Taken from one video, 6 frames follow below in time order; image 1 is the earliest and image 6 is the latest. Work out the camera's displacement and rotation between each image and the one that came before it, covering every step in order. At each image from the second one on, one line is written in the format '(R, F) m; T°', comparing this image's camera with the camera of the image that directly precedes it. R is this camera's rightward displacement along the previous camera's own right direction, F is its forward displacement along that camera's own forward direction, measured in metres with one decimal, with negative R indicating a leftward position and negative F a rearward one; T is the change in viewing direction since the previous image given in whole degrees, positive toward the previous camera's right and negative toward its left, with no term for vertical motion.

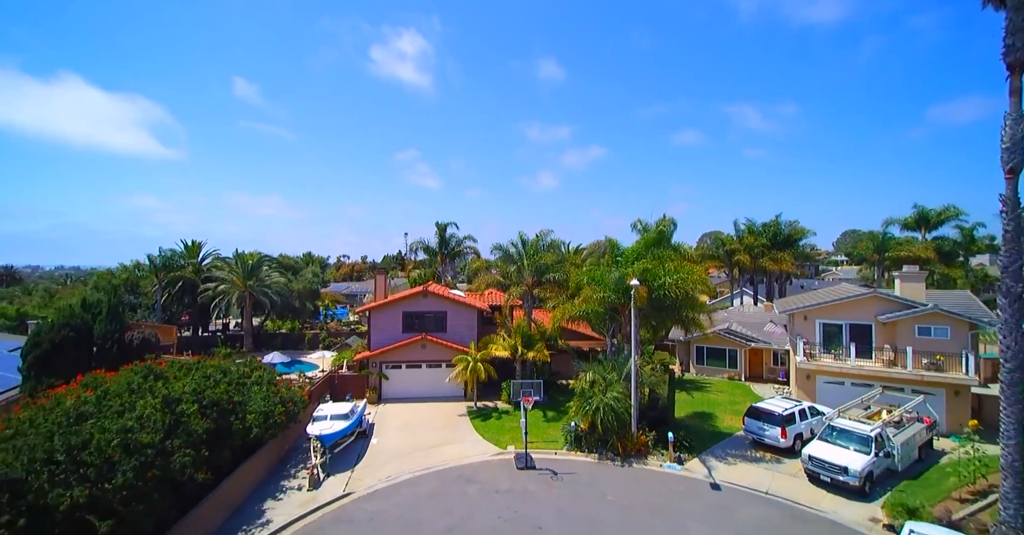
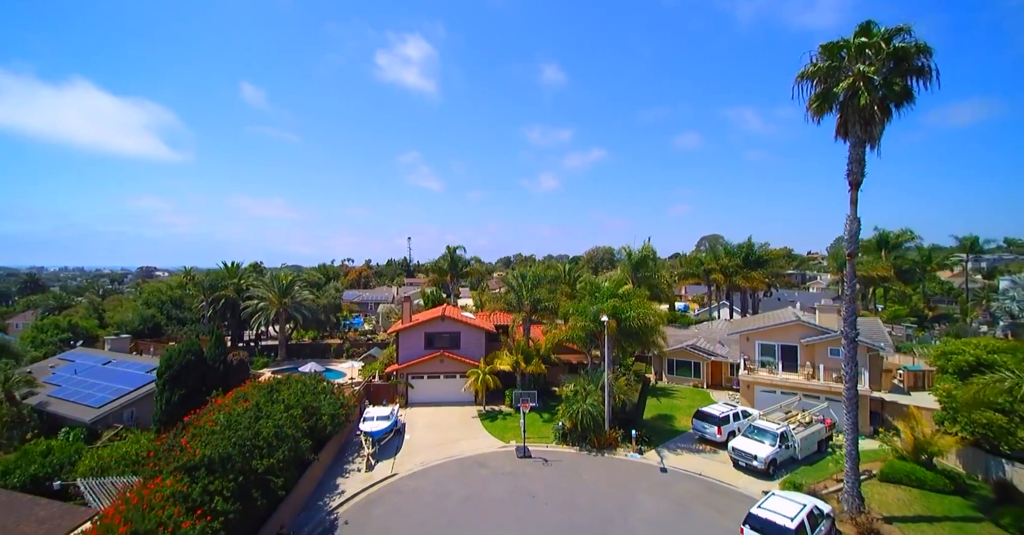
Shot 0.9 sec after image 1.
(-0.1, -5.5) m; 0°
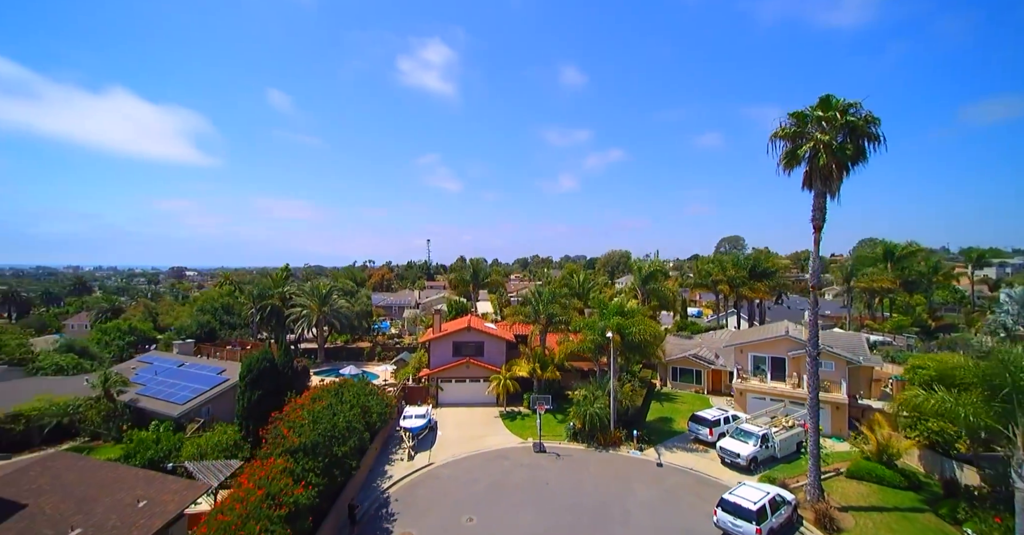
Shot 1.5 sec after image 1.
(-0.1, -3.7) m; -2°
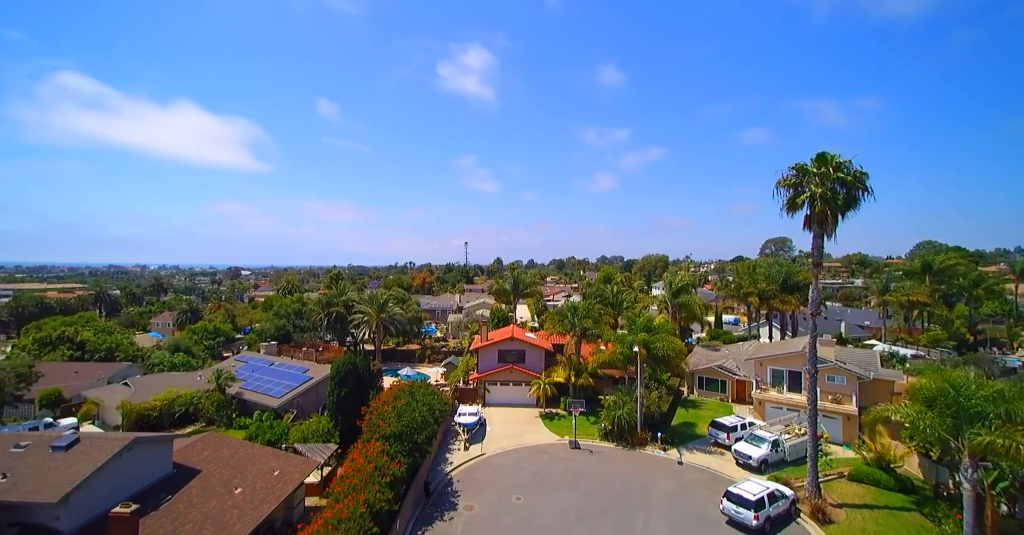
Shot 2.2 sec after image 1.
(-0.2, -4.2) m; -4°
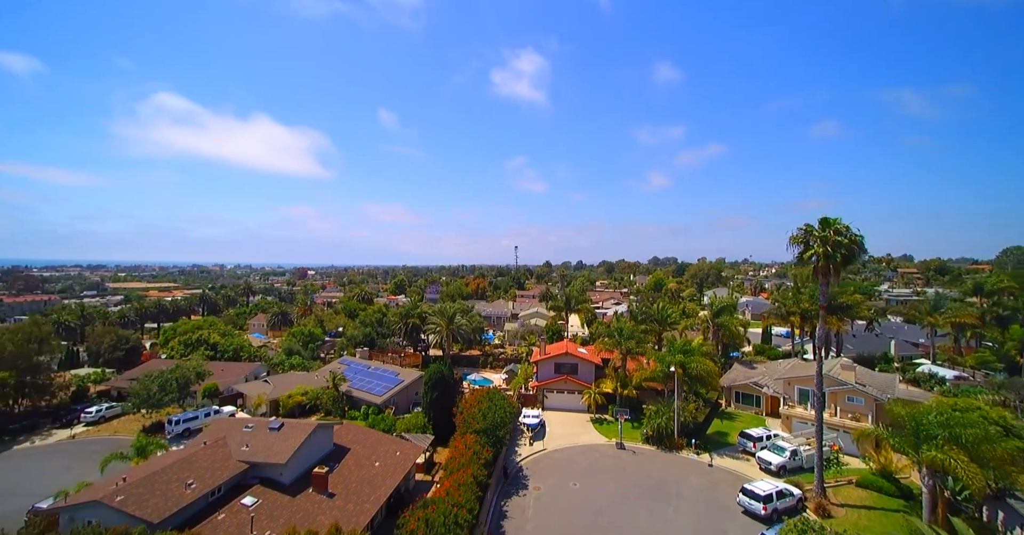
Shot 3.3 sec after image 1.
(-0.6, -6.5) m; -6°
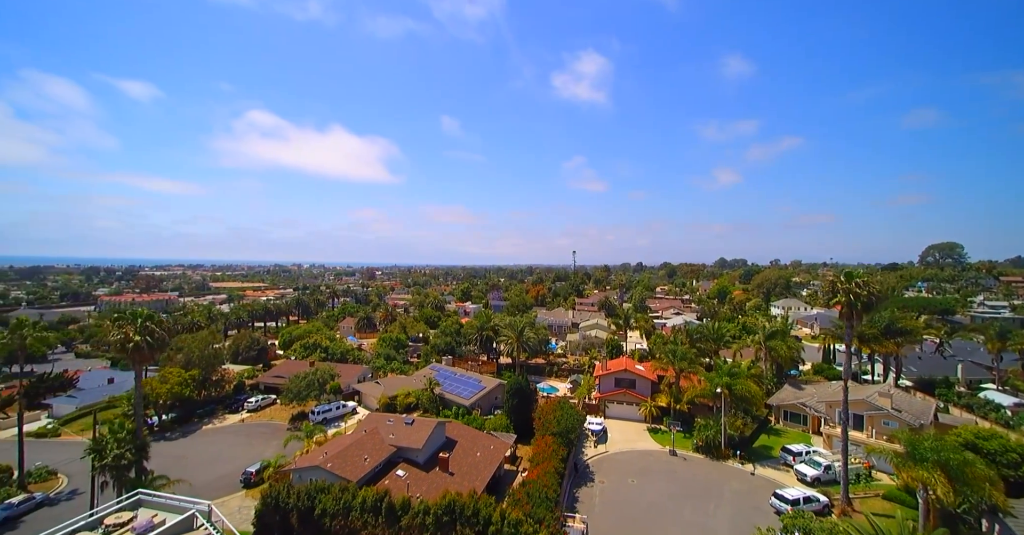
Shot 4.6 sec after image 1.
(-1.1, -7.2) m; -7°
